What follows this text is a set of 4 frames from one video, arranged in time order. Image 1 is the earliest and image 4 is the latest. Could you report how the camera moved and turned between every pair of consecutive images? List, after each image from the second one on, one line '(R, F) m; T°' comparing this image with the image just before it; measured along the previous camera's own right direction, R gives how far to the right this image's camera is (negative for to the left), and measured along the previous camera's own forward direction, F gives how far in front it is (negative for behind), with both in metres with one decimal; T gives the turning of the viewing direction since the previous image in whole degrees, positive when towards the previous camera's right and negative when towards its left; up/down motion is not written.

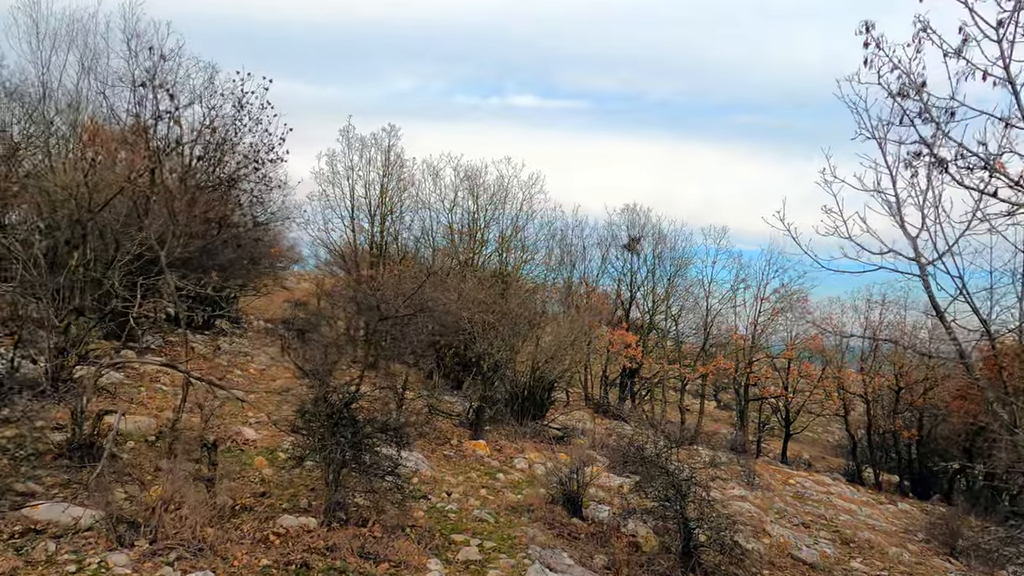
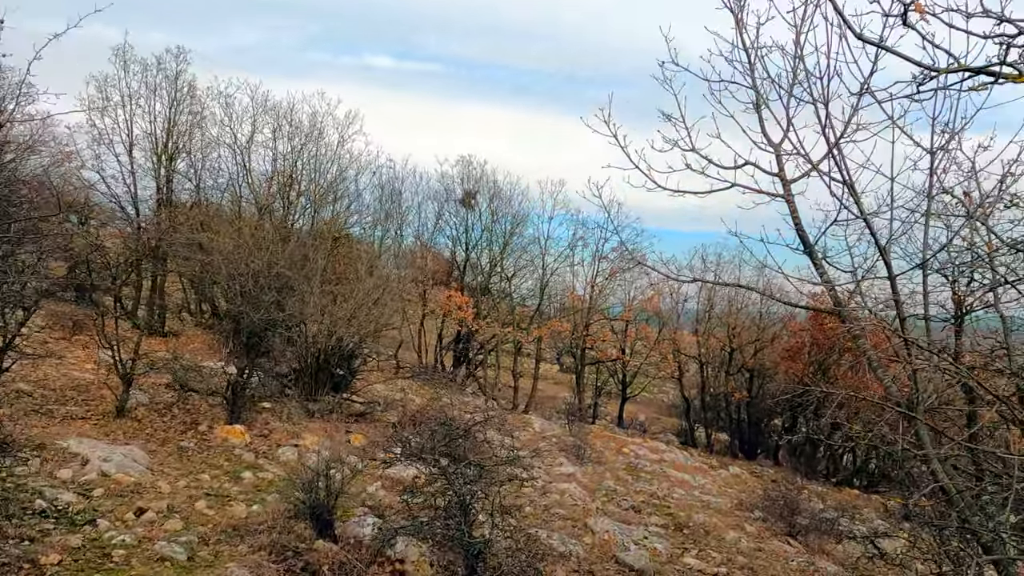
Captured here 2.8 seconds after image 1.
(+0.8, +1.9) m; +11°
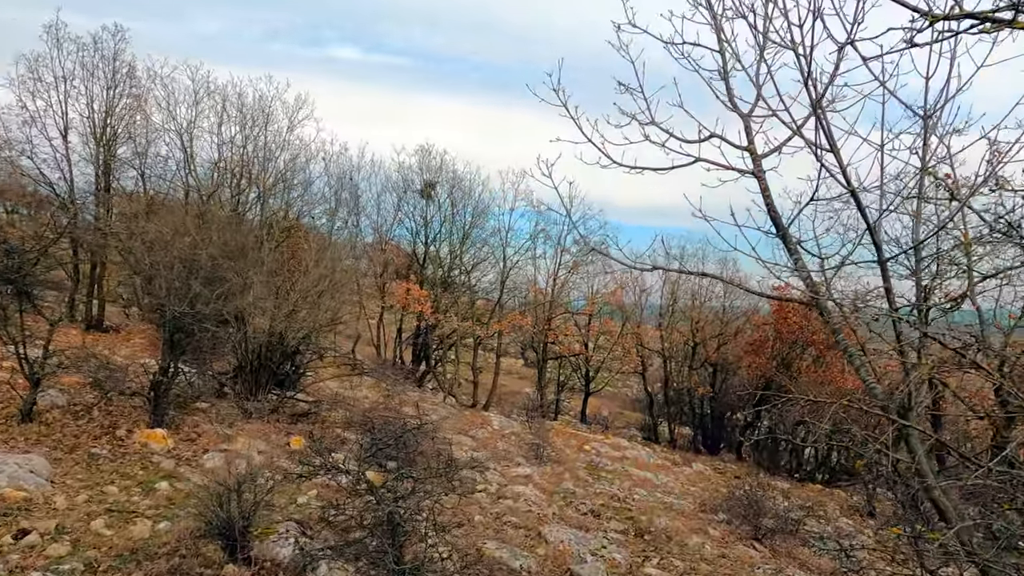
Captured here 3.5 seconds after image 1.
(+0.1, +0.5) m; +3°
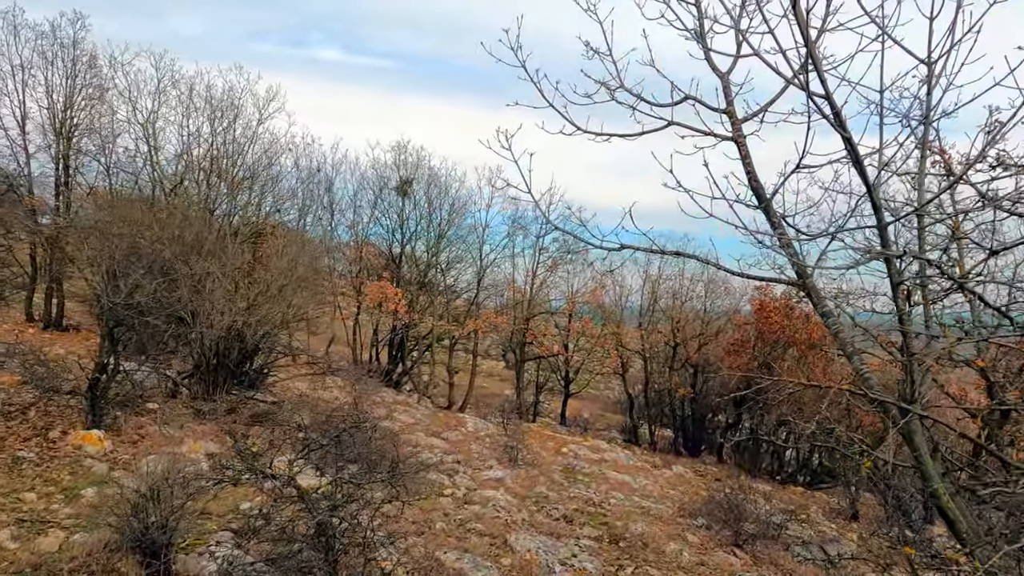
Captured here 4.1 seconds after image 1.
(+0.1, +0.4) m; +1°
